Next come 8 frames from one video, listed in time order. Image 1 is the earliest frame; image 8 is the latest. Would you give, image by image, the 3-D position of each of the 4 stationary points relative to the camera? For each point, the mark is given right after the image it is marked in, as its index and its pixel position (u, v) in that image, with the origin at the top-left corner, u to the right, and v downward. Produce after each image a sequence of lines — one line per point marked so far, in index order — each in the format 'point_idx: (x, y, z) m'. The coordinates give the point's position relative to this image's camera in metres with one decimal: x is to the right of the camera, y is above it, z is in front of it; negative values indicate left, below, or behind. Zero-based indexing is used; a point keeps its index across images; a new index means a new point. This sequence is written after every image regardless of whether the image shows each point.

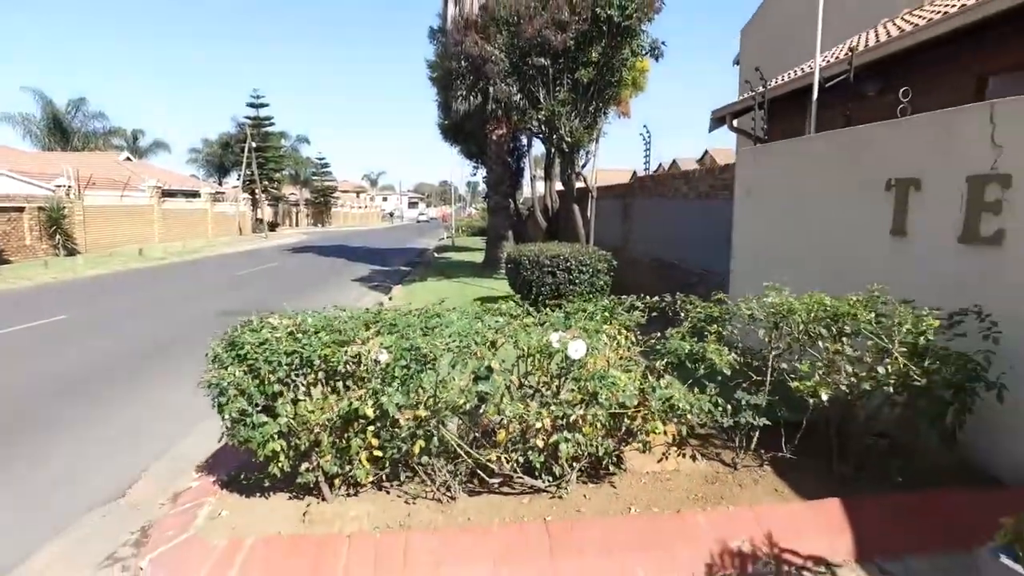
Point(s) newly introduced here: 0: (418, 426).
0: (-0.4, -0.6, +3.2) m
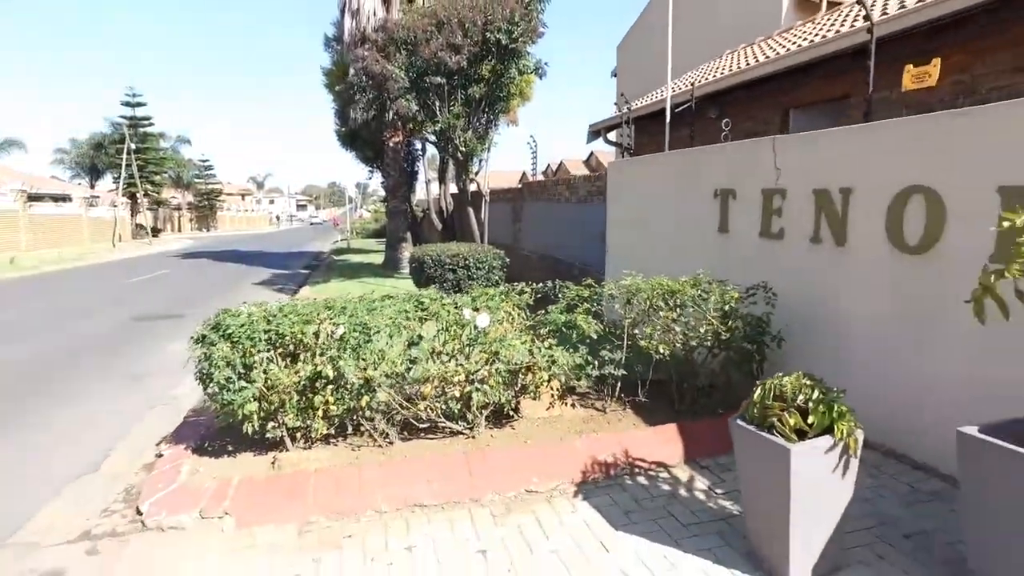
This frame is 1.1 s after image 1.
0: (-0.9, -0.6, +4.3) m
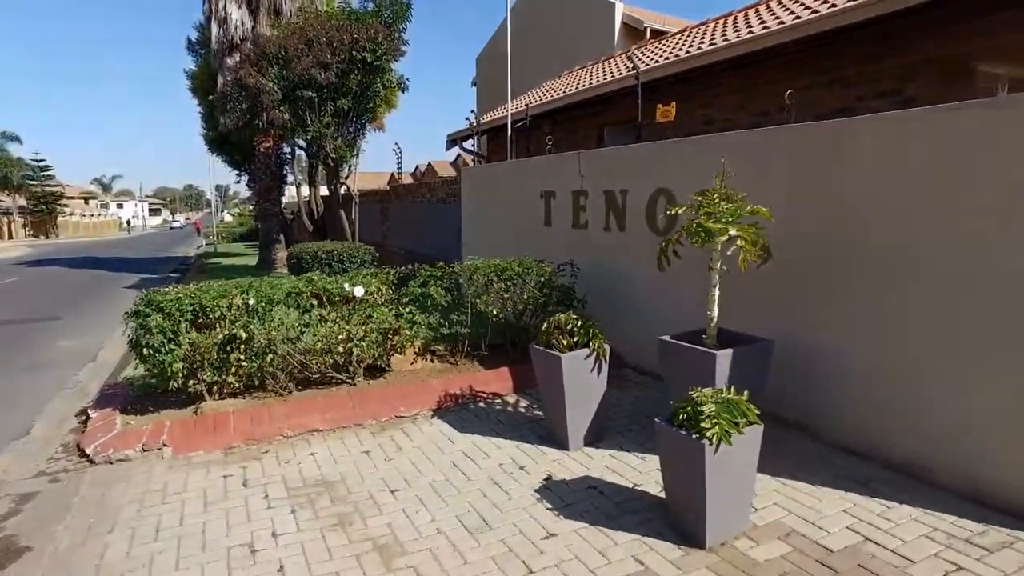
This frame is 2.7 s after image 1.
0: (-1.9, -0.5, +5.5) m
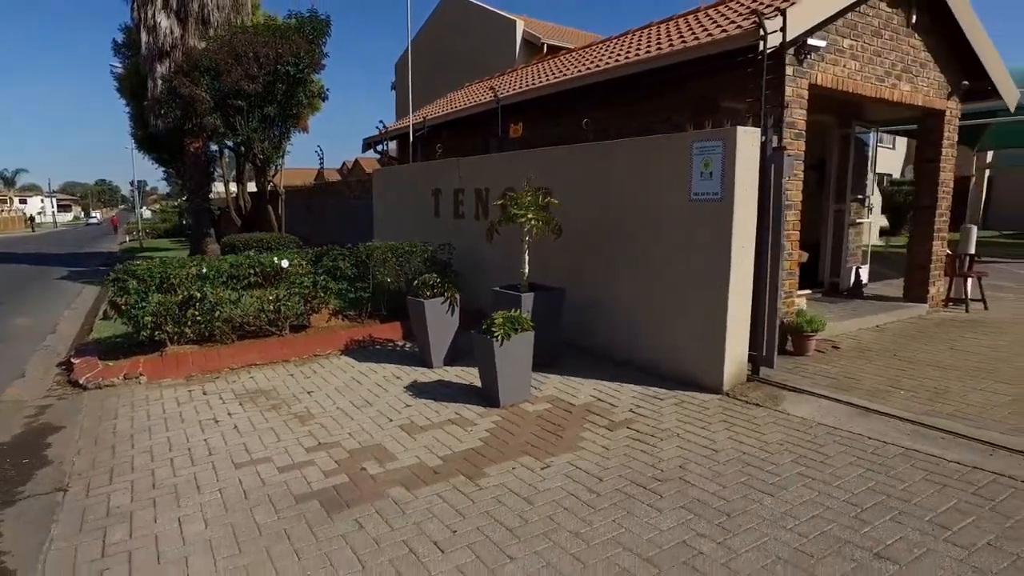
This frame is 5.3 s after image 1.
0: (-3.1, -0.2, +7.4) m
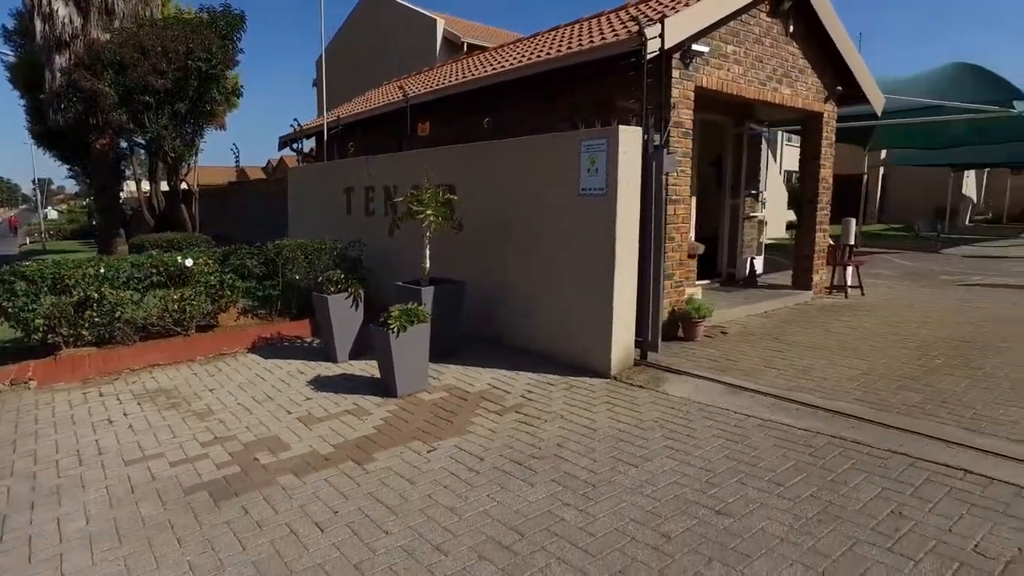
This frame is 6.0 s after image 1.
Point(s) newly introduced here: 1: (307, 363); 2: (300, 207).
0: (-4.1, -0.2, +7.3) m
1: (-2.0, -0.7, +6.9) m
2: (-3.4, +1.3, +11.3) m
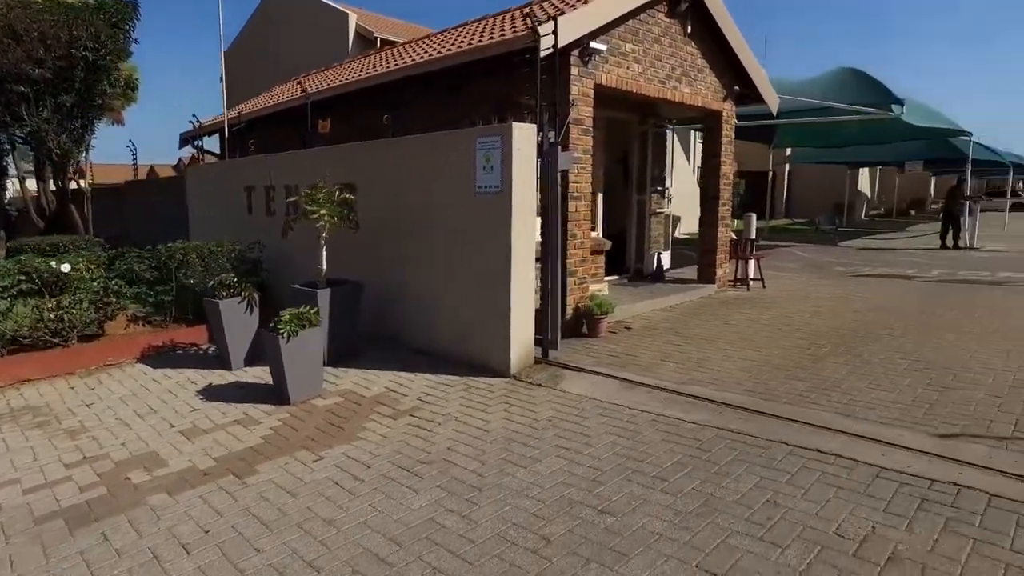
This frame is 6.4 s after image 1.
0: (-5.0, -0.3, +6.7) m
1: (-2.9, -0.8, +6.5) m
2: (-4.8, +1.2, +10.8) m
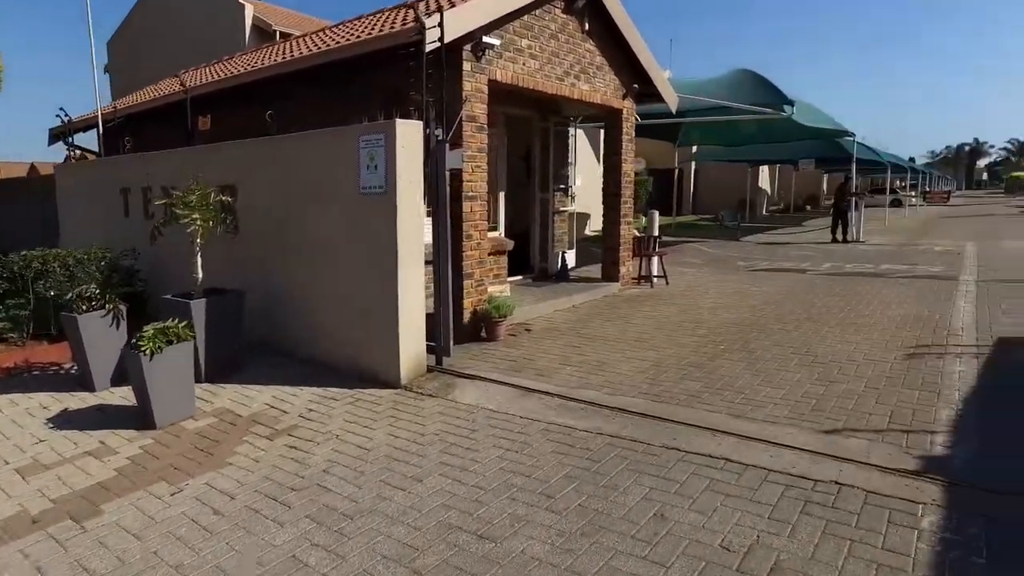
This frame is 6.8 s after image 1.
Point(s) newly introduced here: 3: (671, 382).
0: (-5.9, -0.4, +5.9) m
1: (-3.8, -0.9, +5.9) m
2: (-6.2, +1.1, +9.9) m
3: (+1.2, -0.7, +5.2) m
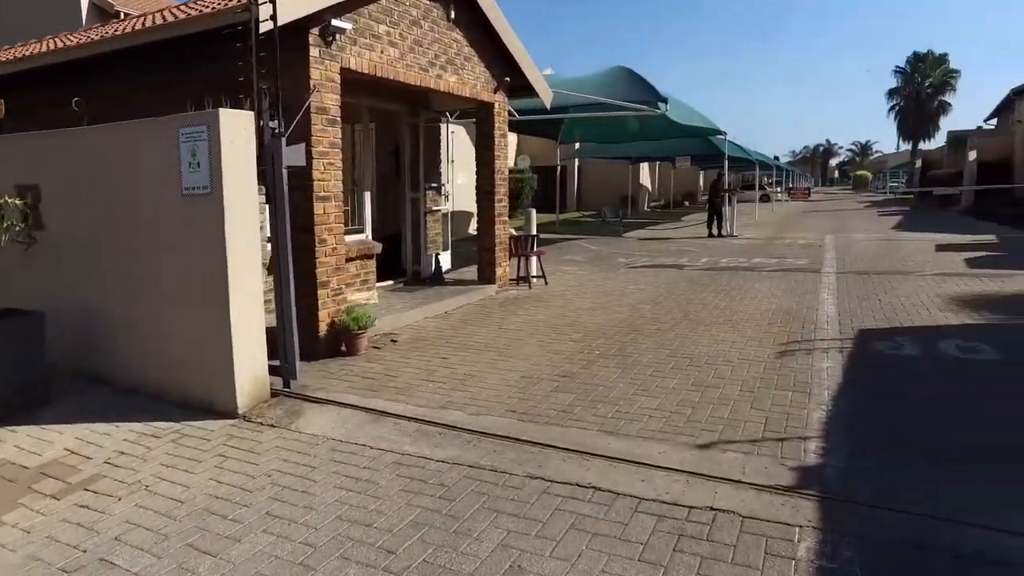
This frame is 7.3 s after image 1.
0: (-6.9, -0.7, +4.4) m
1: (-4.8, -1.1, +4.8) m
2: (-7.8, +0.8, +8.4) m
3: (+0.2, -0.7, +4.8) m
